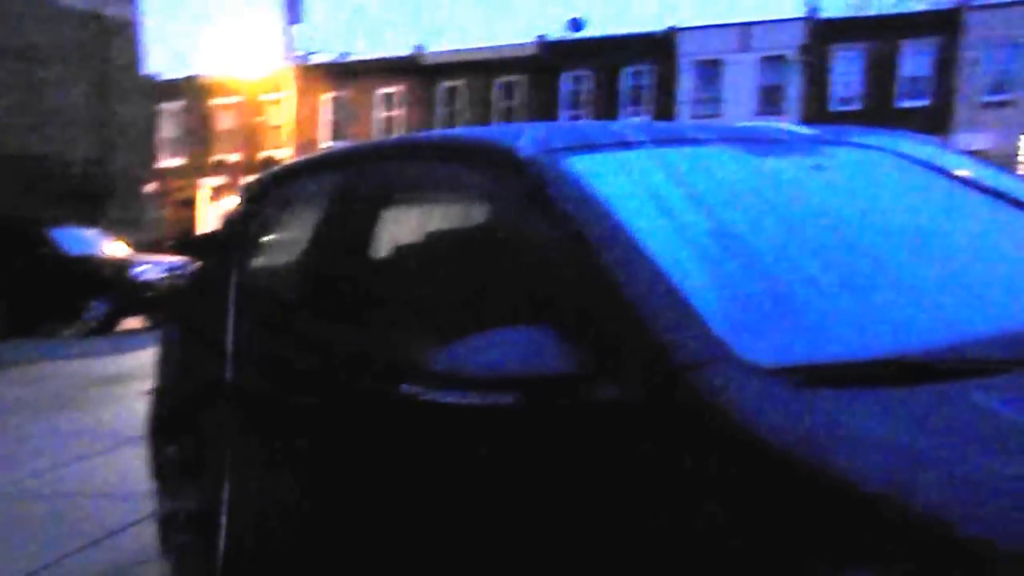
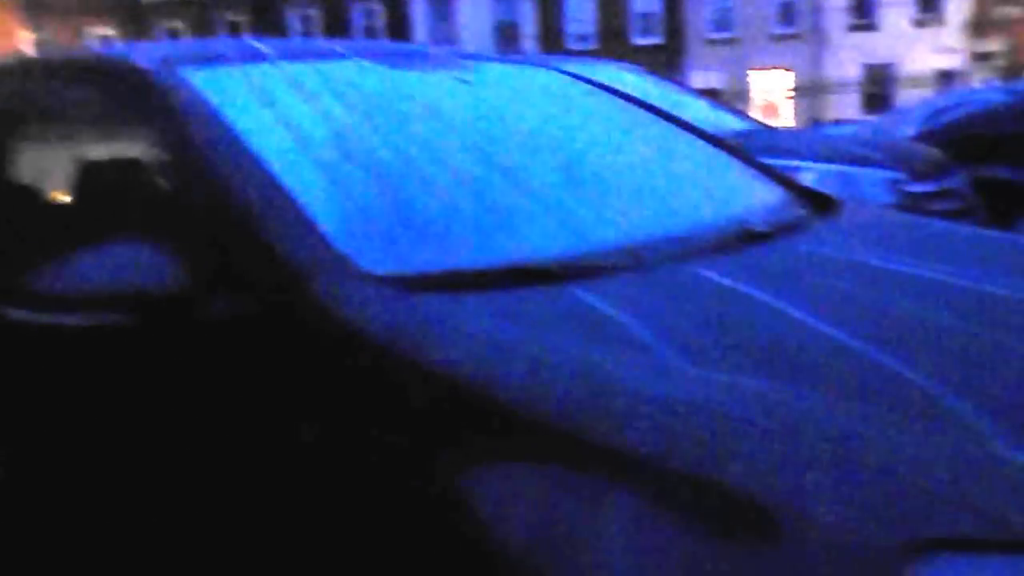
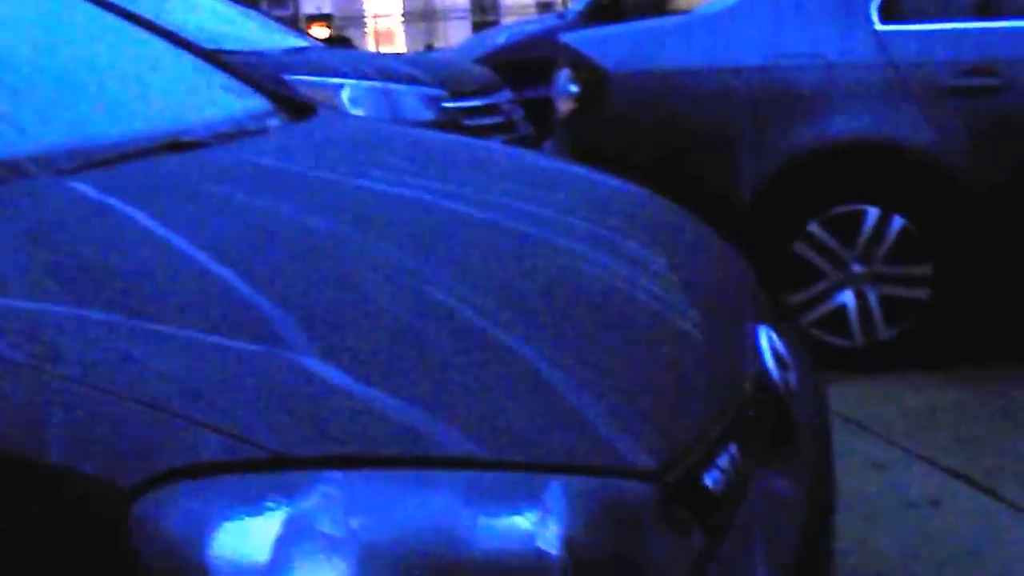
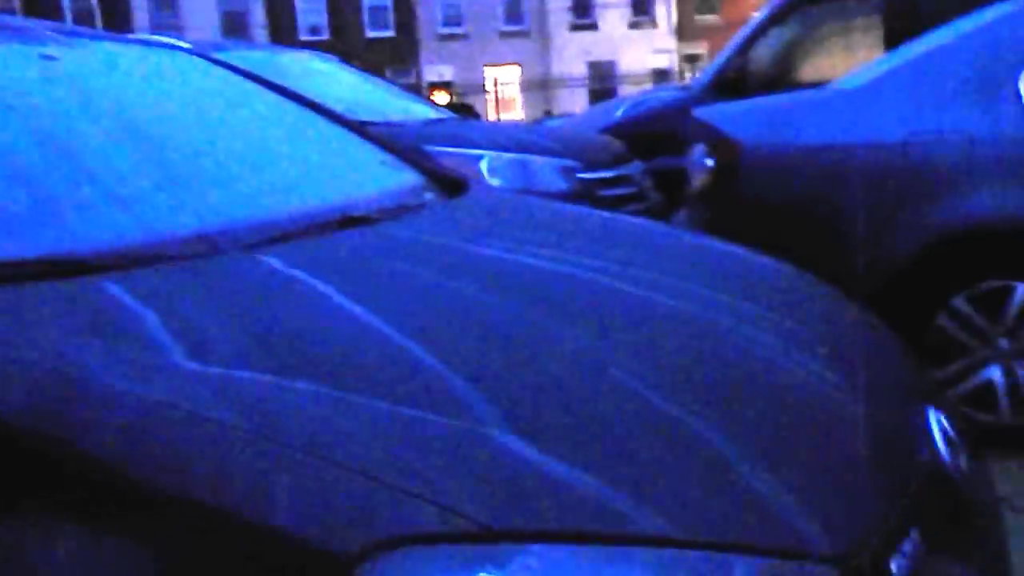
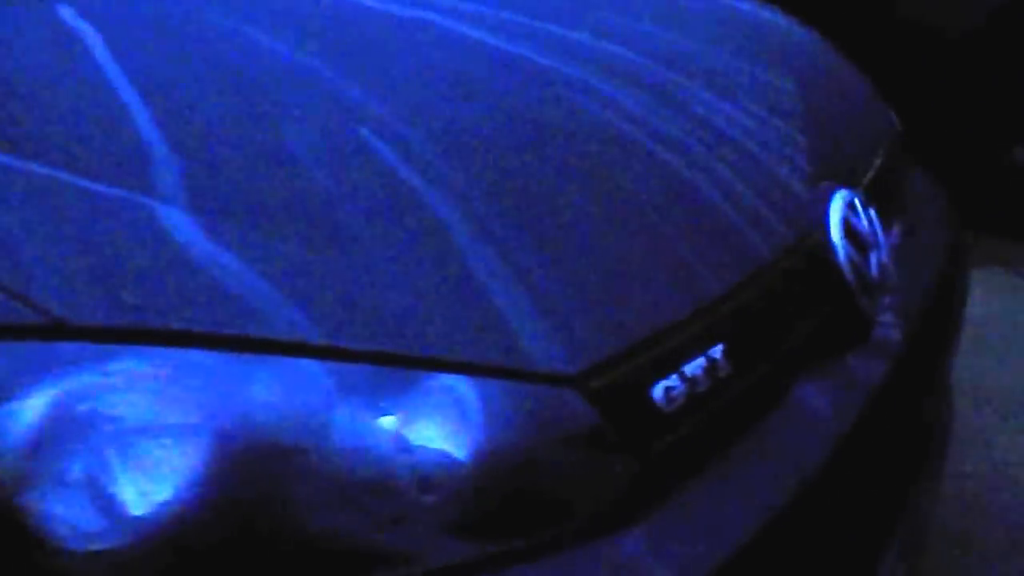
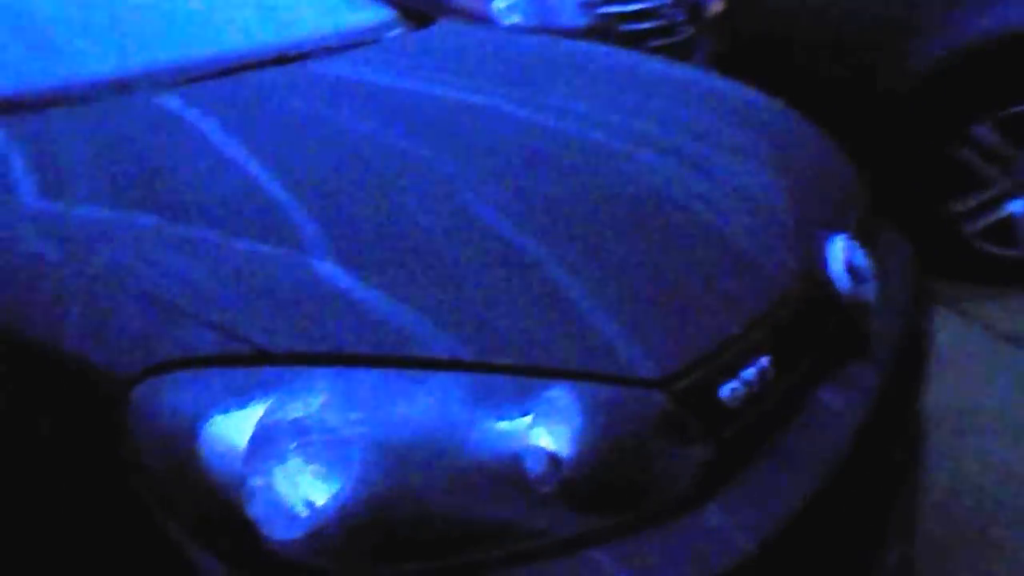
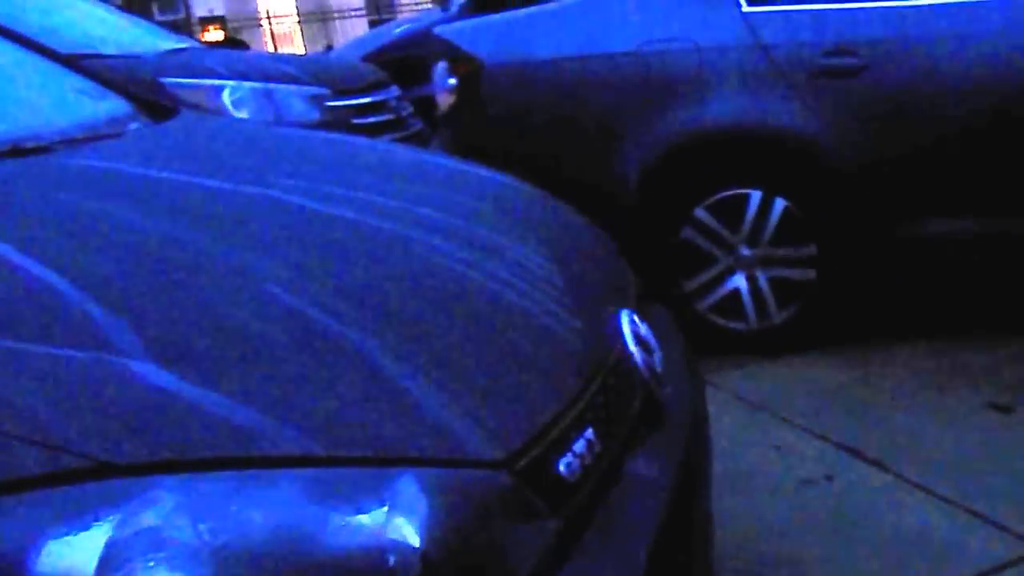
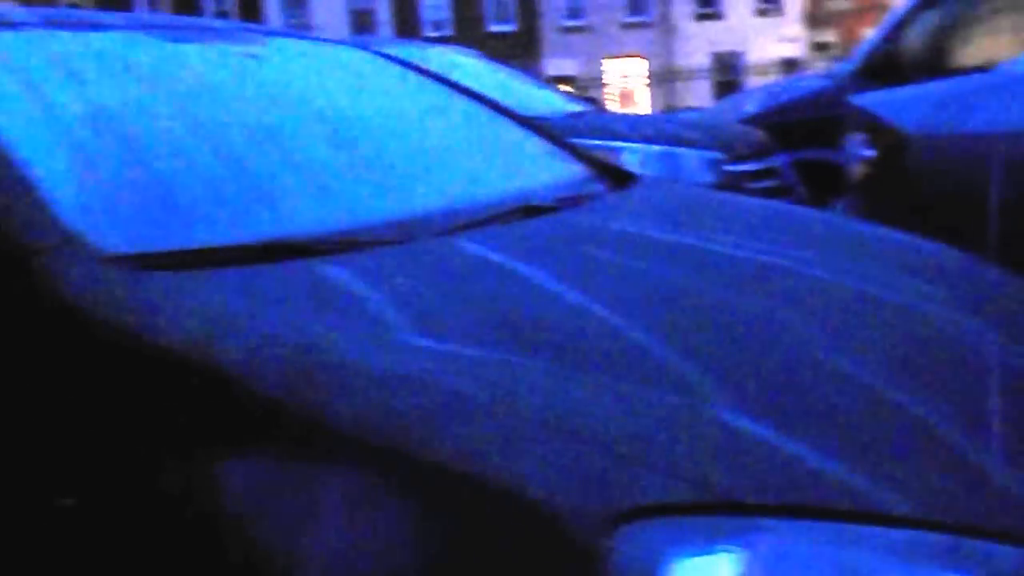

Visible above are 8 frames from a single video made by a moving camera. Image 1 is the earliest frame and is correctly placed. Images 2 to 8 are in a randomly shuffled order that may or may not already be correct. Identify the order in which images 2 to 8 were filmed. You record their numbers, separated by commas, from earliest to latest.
2, 8, 4, 3, 7, 6, 5
